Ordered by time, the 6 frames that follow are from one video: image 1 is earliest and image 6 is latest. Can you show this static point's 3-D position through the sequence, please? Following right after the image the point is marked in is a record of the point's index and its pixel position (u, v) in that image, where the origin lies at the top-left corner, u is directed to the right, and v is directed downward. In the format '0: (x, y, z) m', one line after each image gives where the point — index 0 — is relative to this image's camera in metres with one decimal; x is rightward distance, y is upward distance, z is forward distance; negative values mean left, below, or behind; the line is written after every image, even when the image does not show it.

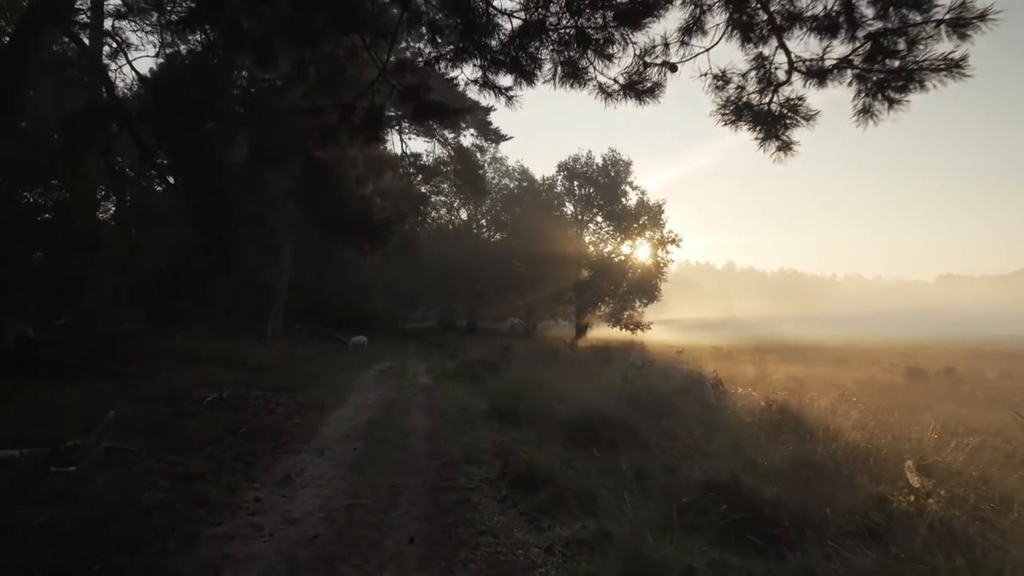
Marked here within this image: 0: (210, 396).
0: (-6.5, -2.3, +14.3) m
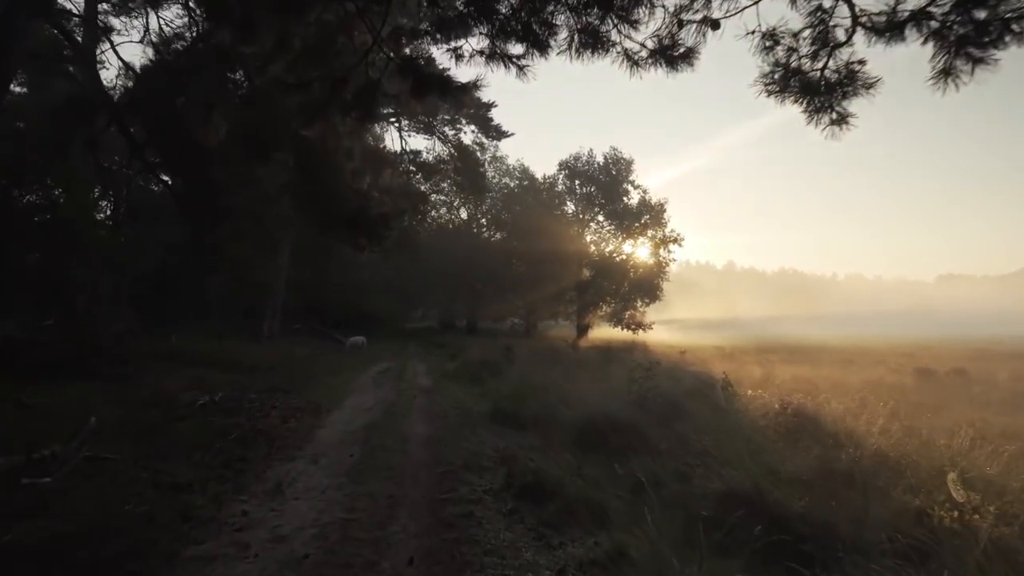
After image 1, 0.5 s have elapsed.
0: (-6.5, -2.3, +13.8) m
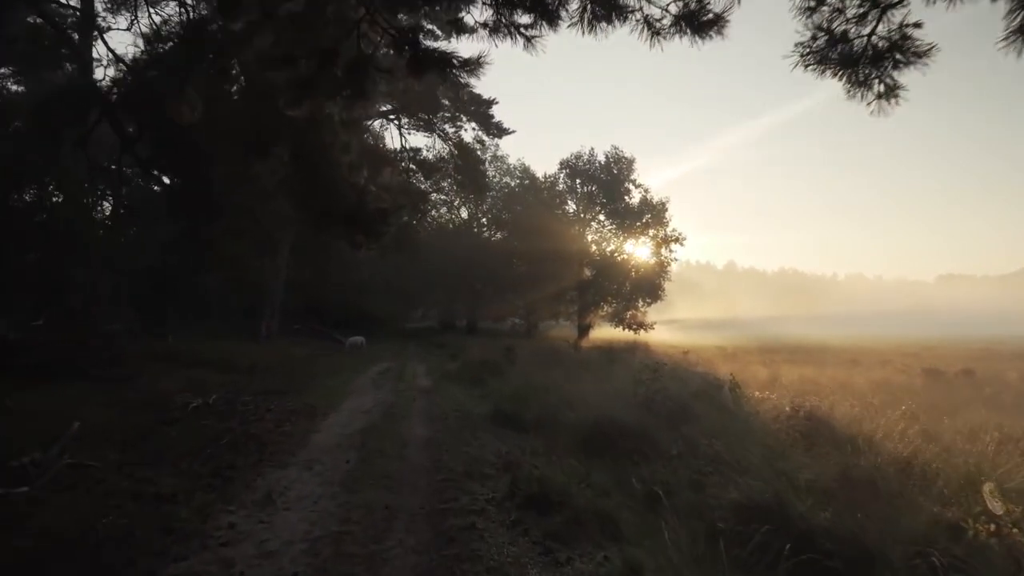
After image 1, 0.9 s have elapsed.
0: (-6.4, -2.3, +13.4) m
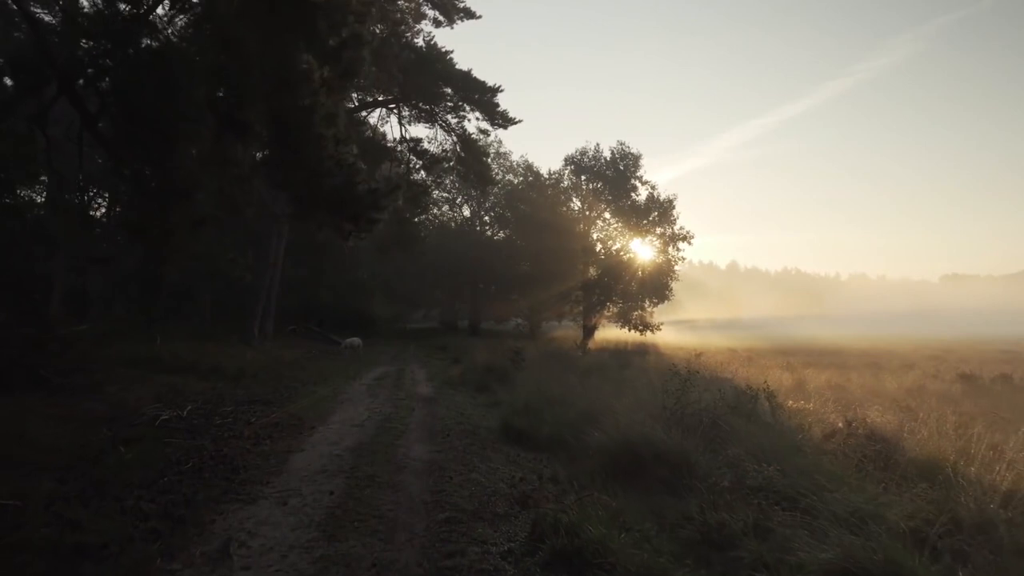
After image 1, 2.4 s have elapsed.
0: (-6.2, -2.2, +11.8) m
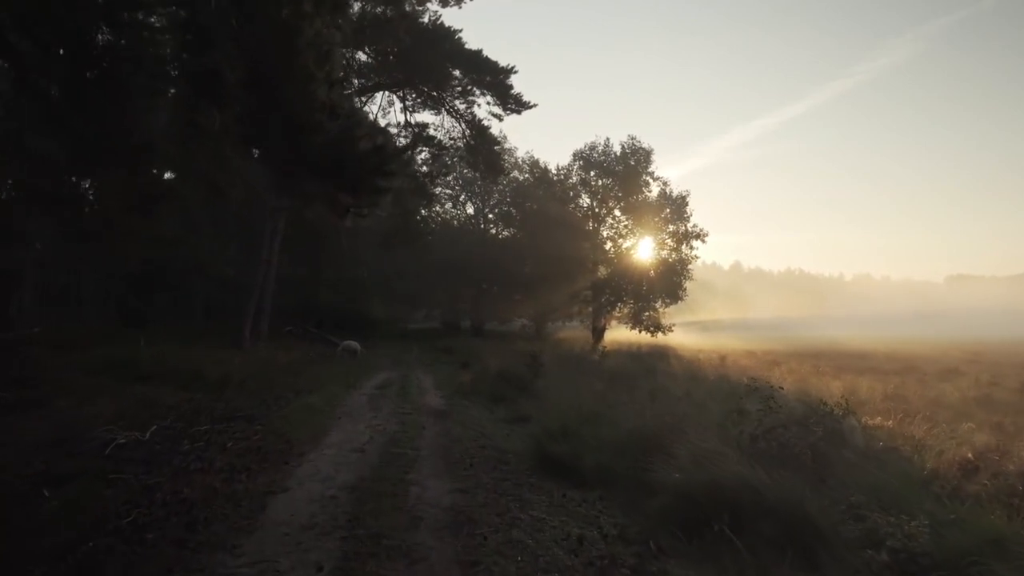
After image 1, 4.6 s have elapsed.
0: (-5.7, -2.2, +9.6) m
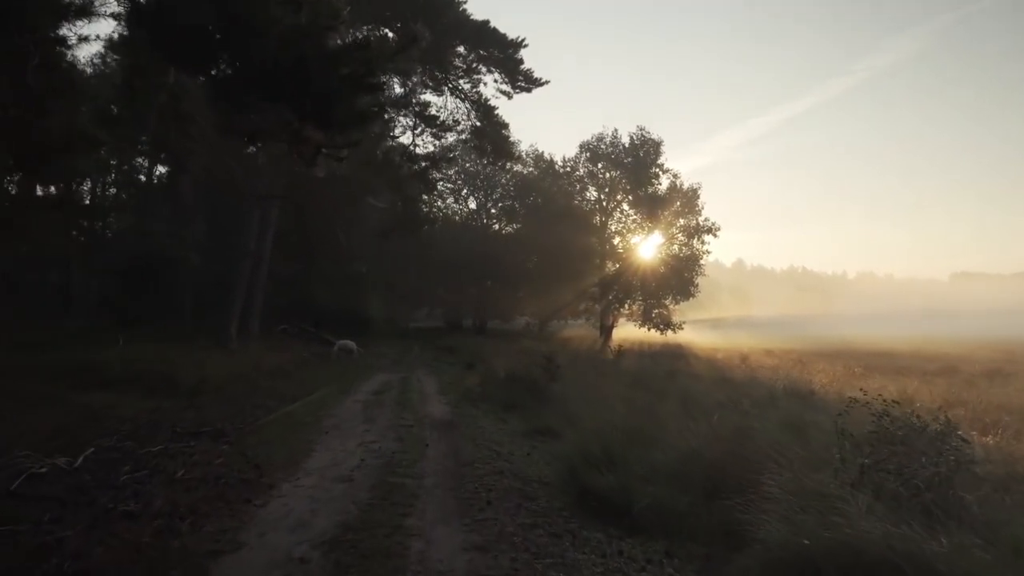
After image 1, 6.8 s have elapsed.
0: (-5.4, -2.0, +7.5) m
